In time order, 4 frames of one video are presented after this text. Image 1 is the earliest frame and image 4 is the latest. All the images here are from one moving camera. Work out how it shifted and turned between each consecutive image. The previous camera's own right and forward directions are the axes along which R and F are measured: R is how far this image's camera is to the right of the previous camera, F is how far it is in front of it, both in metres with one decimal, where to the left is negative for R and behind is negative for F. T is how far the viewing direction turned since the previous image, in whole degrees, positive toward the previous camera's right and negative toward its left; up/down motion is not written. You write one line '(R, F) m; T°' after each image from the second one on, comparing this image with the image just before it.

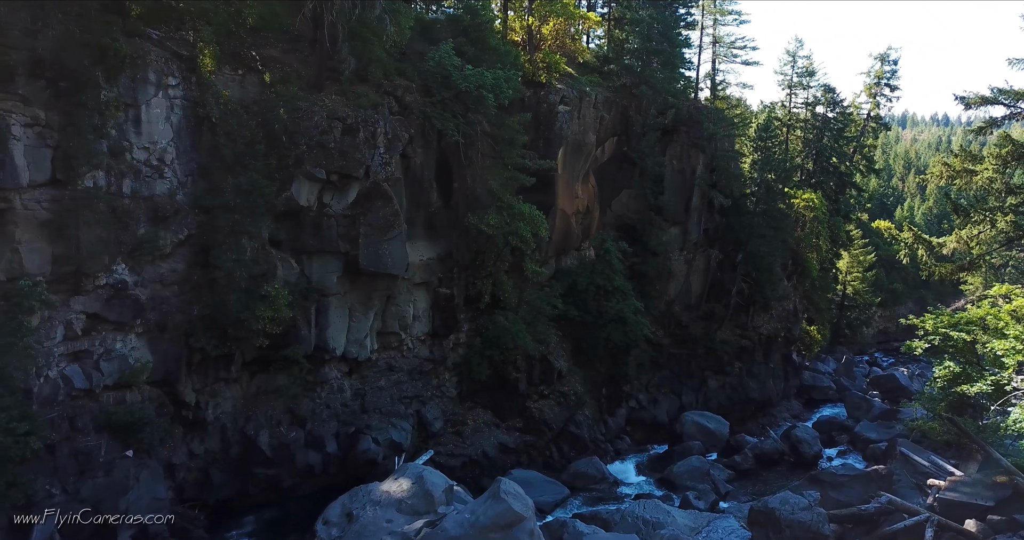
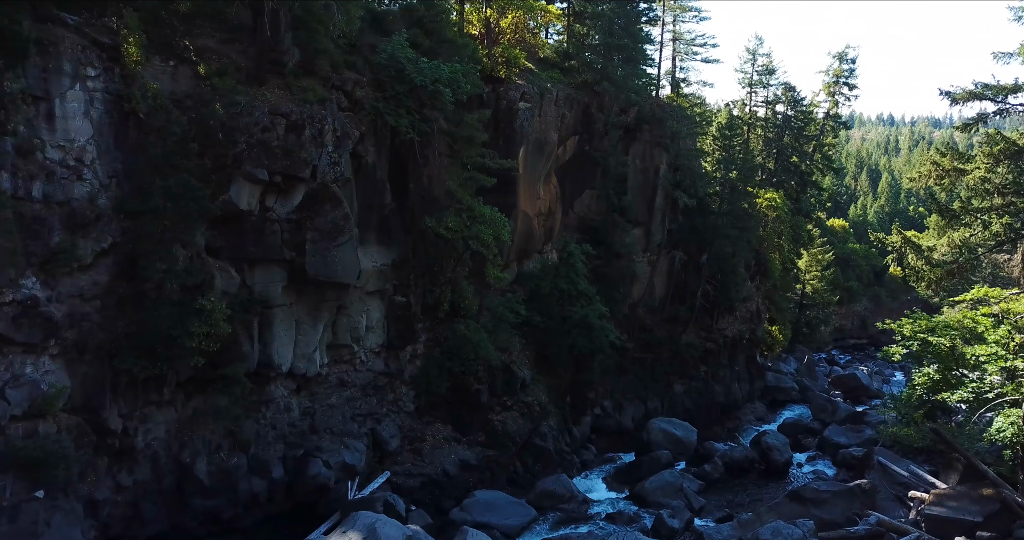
(-0.1, +1.4) m; +3°
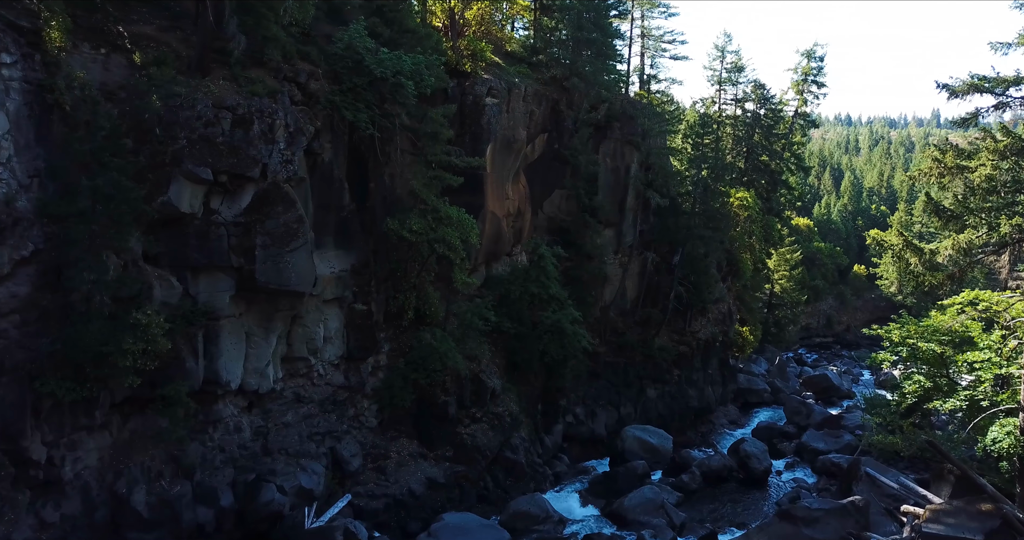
(-0.1, +1.3) m; +3°
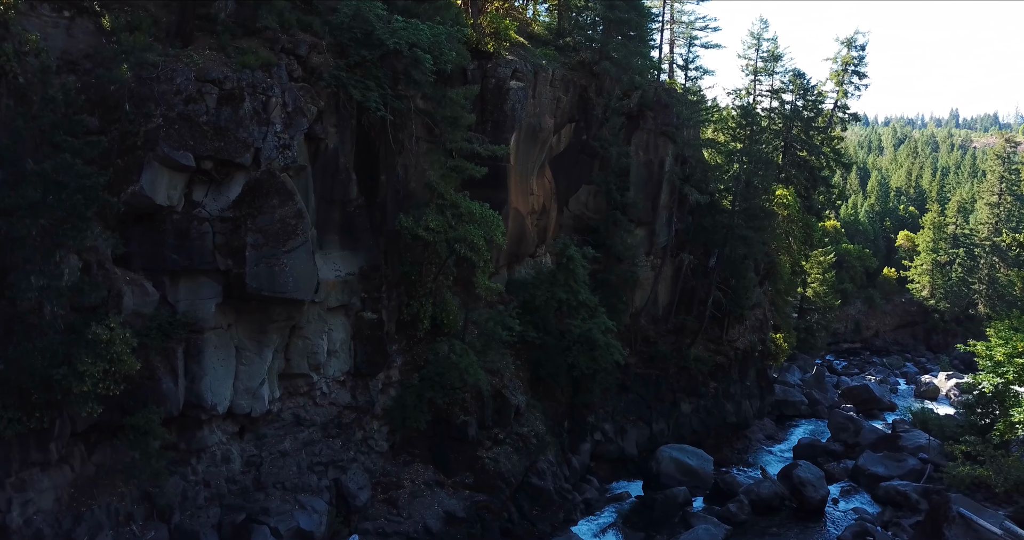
(-0.6, +2.7) m; -1°
